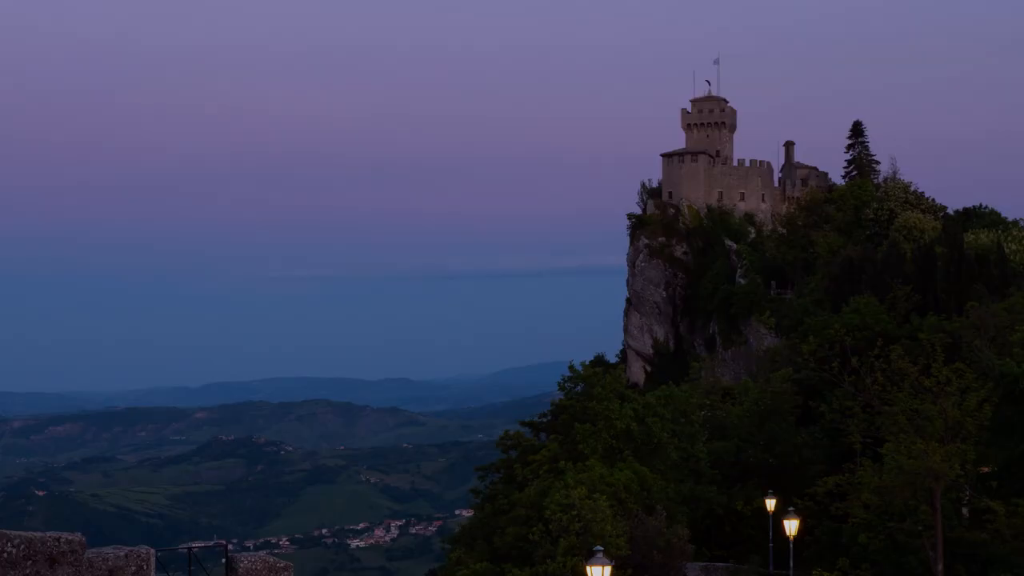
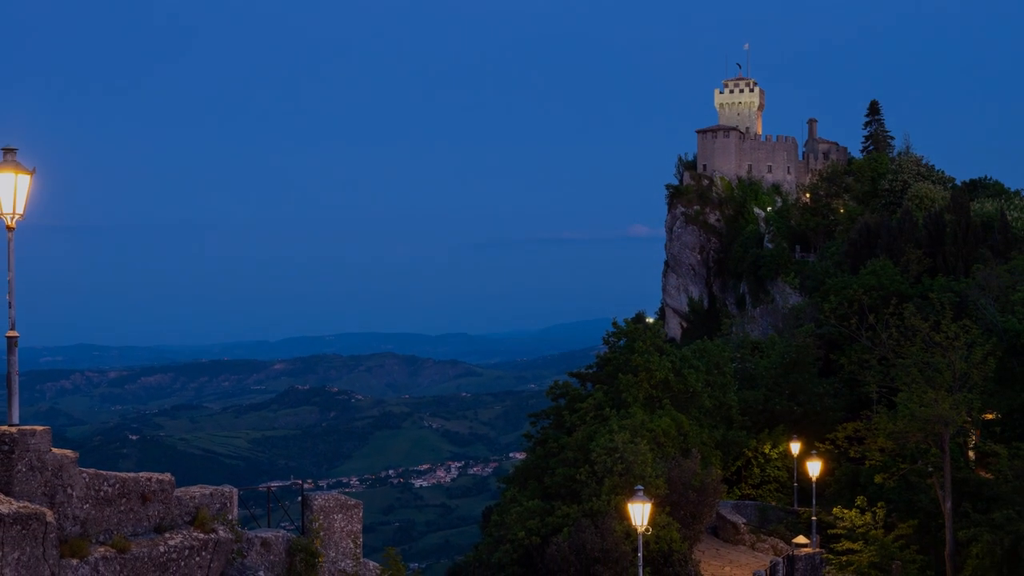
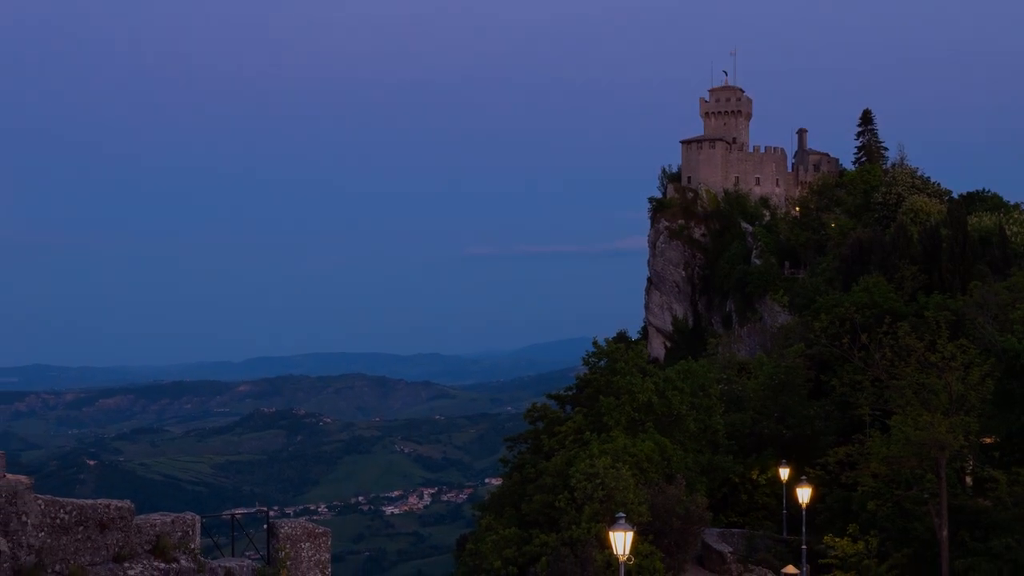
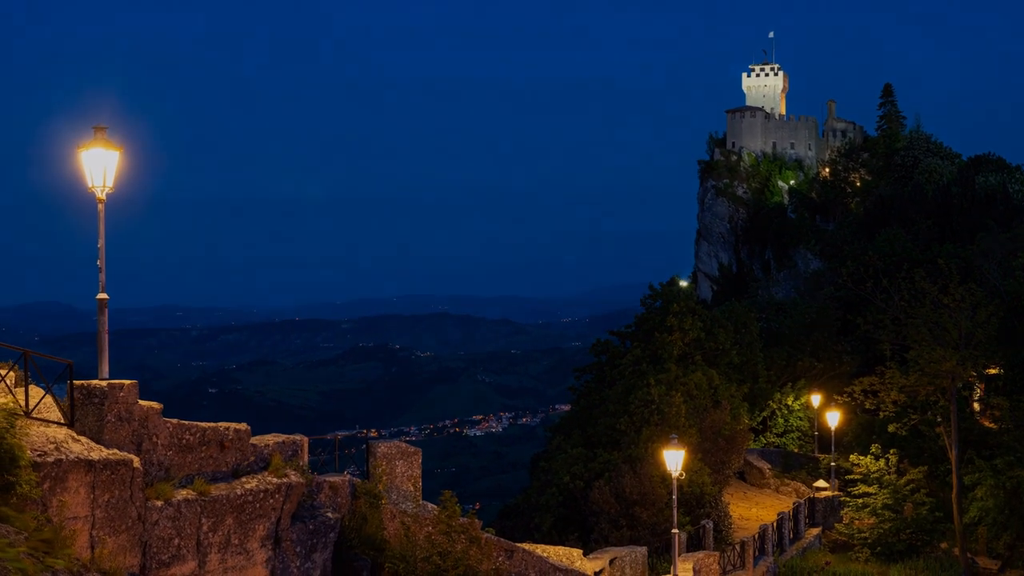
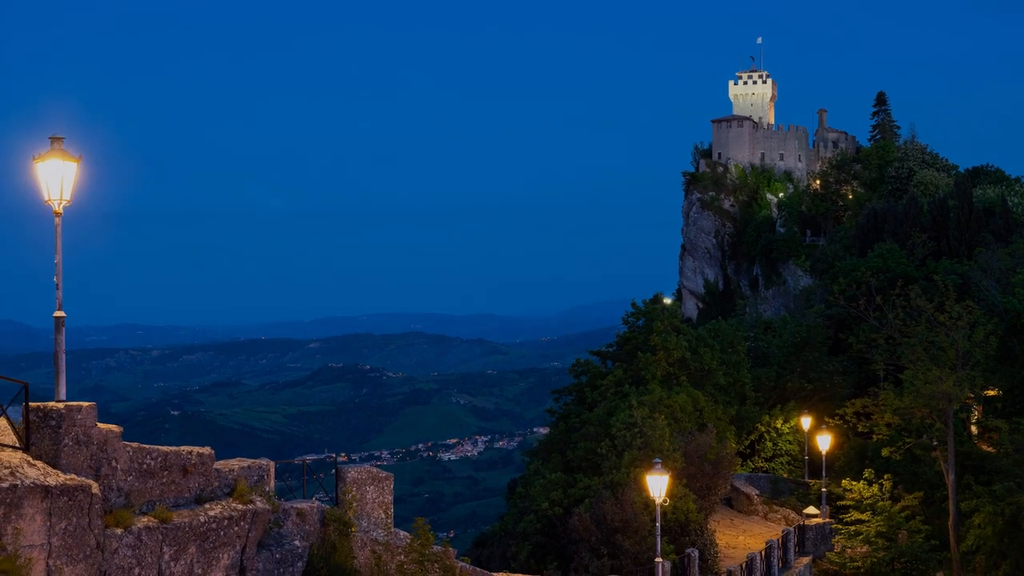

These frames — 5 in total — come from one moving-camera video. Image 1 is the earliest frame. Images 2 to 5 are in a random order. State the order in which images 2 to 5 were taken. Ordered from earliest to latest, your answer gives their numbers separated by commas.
3, 2, 5, 4
